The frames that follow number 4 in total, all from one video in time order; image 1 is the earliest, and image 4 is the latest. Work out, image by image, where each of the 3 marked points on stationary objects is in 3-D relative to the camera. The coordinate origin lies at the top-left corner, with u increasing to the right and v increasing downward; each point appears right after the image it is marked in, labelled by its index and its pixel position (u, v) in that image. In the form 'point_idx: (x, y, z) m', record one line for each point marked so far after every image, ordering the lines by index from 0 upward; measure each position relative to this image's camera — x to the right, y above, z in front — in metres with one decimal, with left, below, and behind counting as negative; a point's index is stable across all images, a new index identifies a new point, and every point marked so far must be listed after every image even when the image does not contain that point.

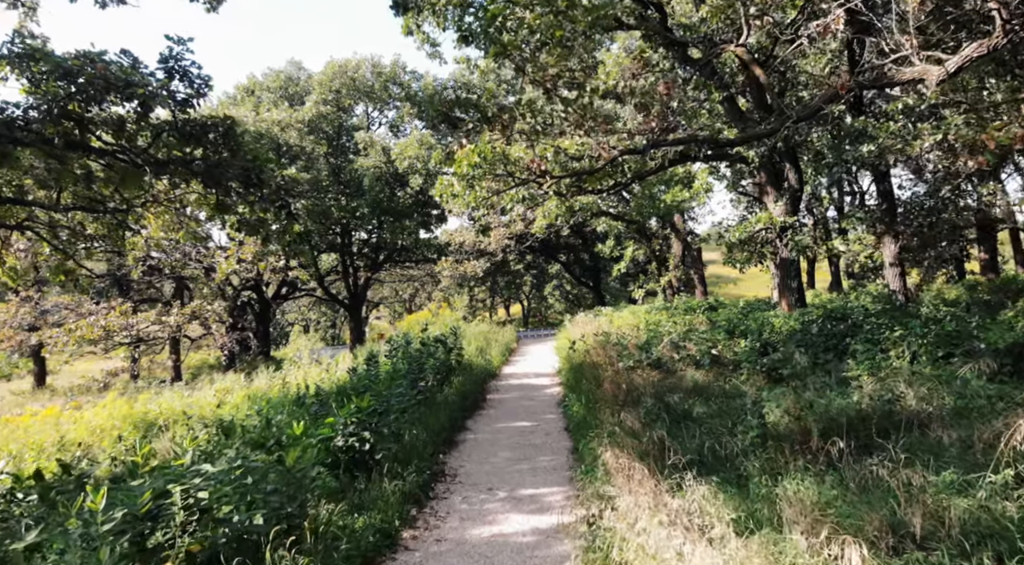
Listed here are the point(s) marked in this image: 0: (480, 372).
0: (-0.5, -1.4, +11.0) m
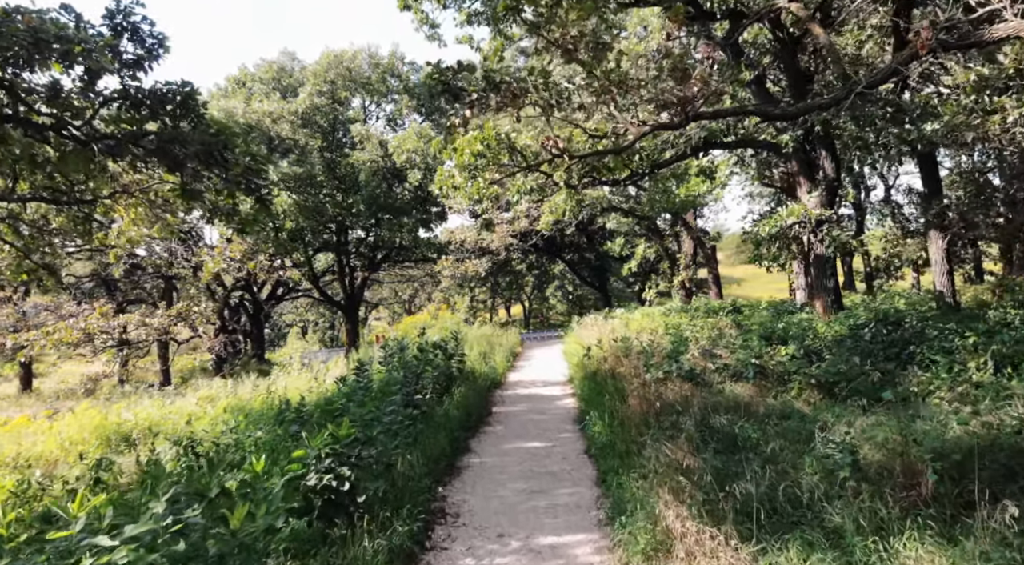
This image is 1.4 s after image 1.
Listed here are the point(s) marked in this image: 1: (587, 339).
0: (-0.4, -1.4, +9.9) m
1: (+1.4, -1.0, +12.7) m
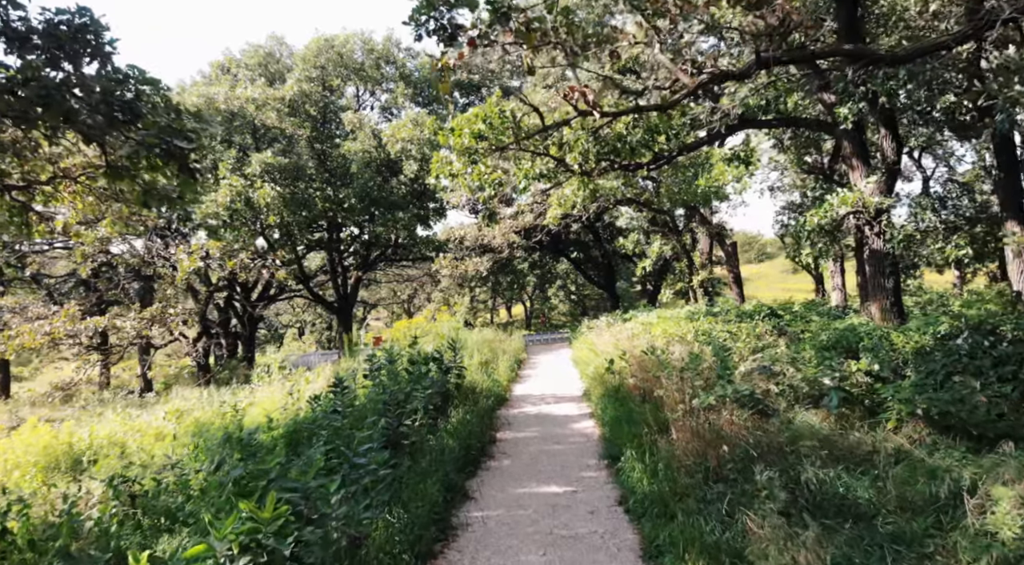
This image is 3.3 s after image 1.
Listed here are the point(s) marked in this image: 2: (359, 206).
0: (-0.3, -1.4, +8.4) m
1: (+1.4, -1.0, +11.2) m
2: (-4.1, +2.0, +18.9) m
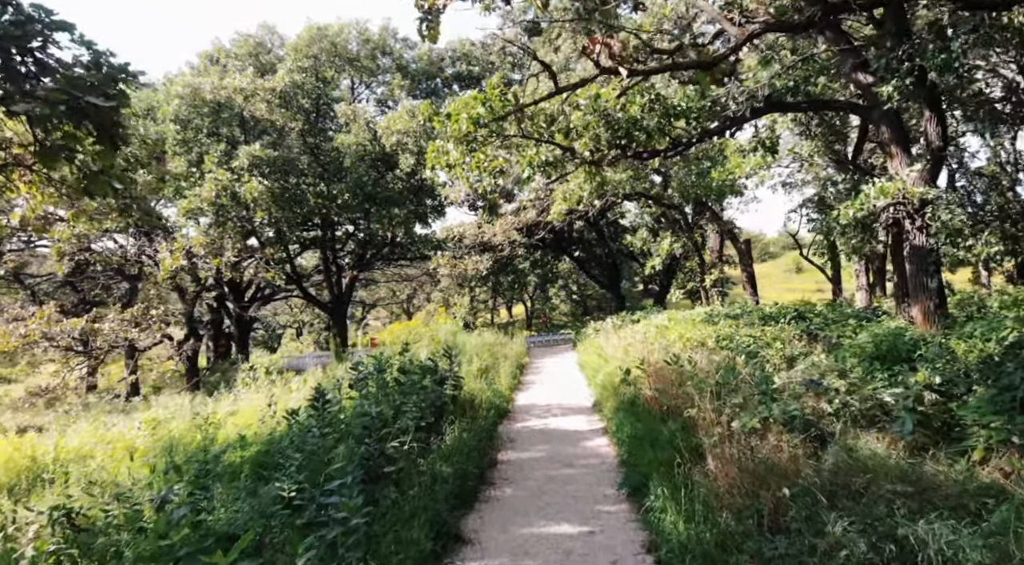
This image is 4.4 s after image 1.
0: (-0.3, -1.4, +7.5) m
1: (+1.5, -1.0, +10.3) m
2: (-4.0, +2.0, +18.0) m
